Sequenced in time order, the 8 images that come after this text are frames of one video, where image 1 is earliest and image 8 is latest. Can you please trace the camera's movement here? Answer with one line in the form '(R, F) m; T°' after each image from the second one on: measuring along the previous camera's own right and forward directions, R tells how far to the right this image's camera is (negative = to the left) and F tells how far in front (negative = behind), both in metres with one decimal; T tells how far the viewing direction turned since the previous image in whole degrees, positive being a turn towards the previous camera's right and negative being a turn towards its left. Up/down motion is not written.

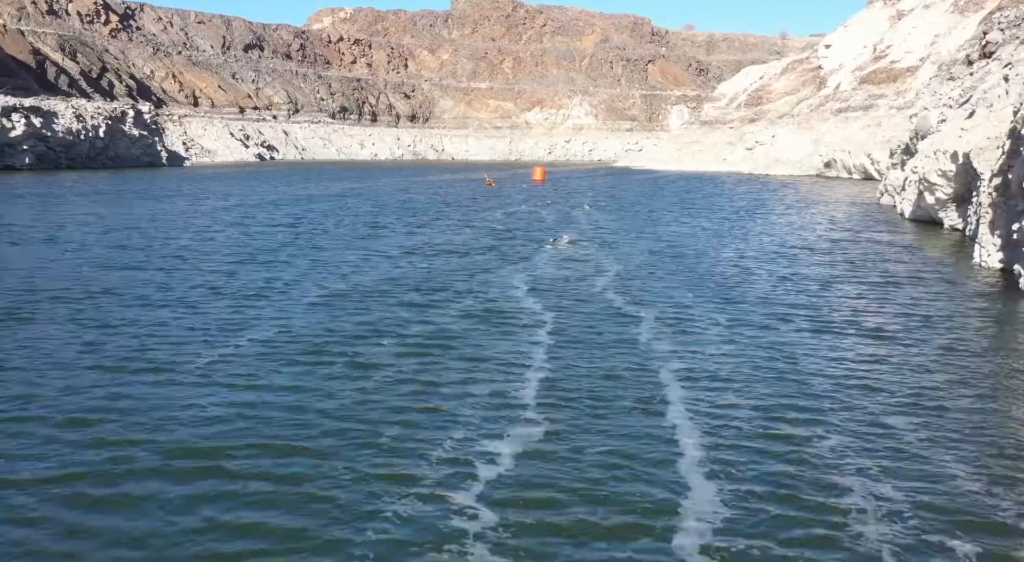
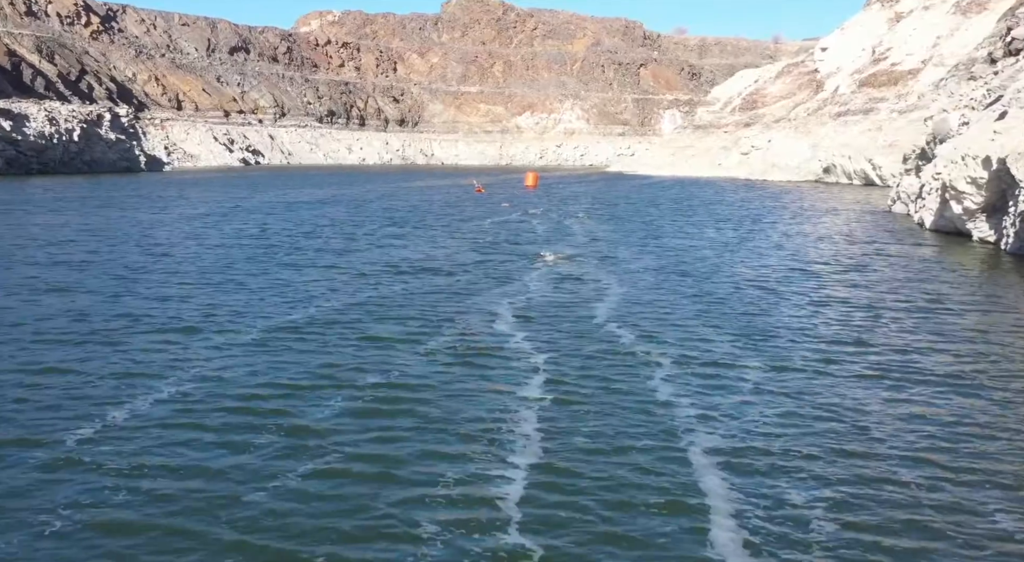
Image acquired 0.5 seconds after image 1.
(+0.1, +4.0) m; 0°
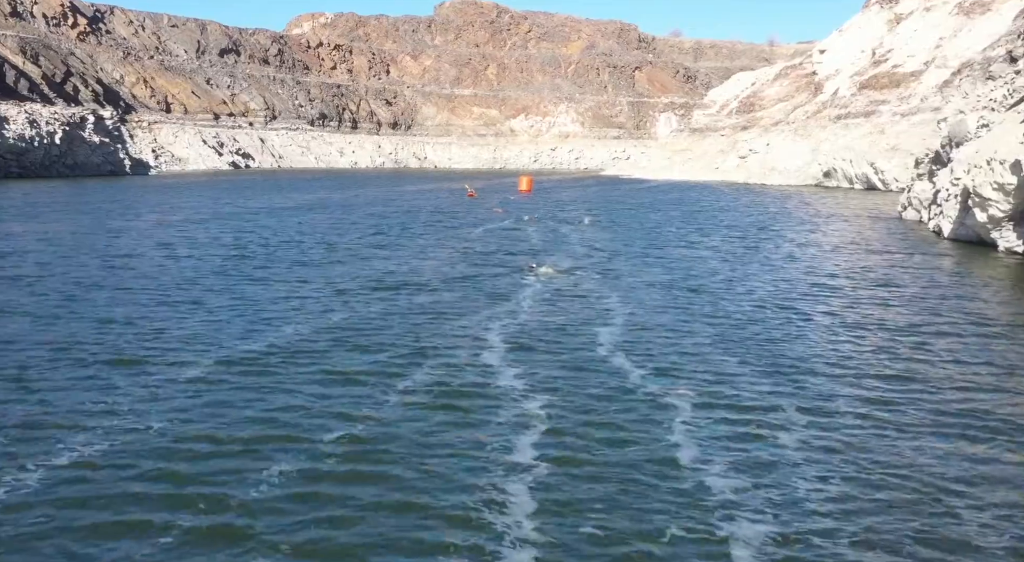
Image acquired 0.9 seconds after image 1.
(+0.1, +2.9) m; 0°
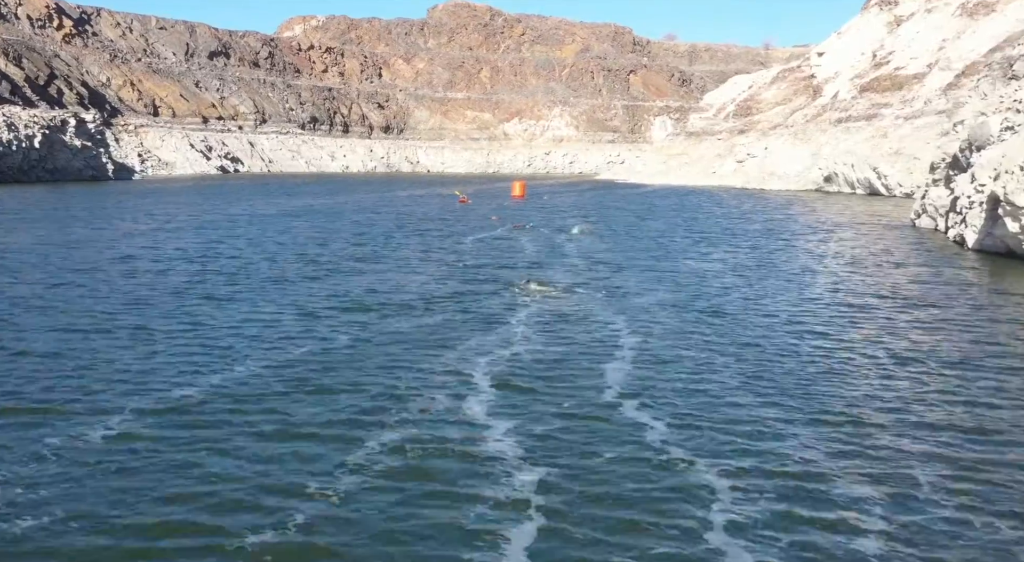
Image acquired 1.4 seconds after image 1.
(0.0, +3.1) m; 0°
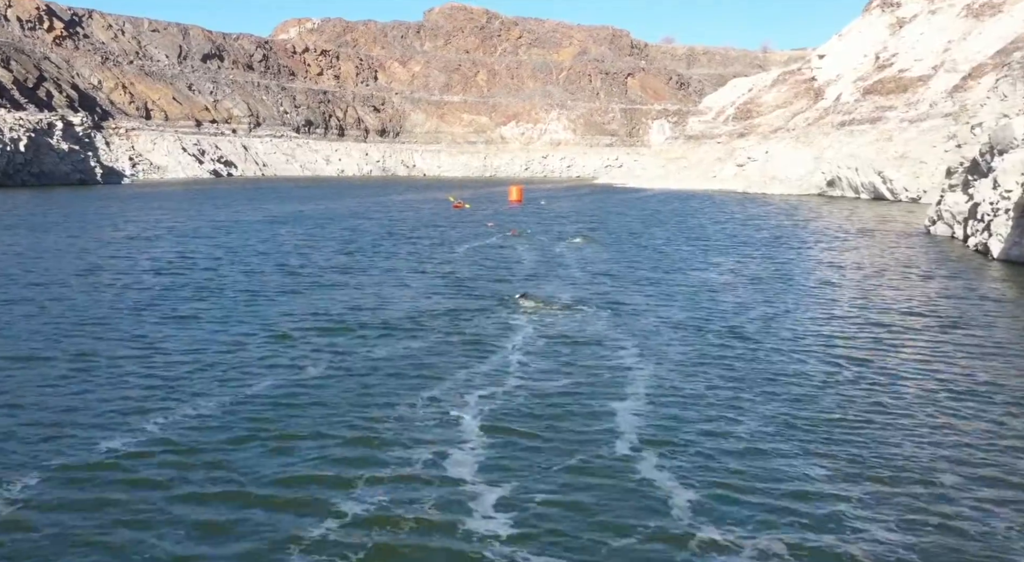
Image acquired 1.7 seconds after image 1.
(0.0, +2.5) m; 0°
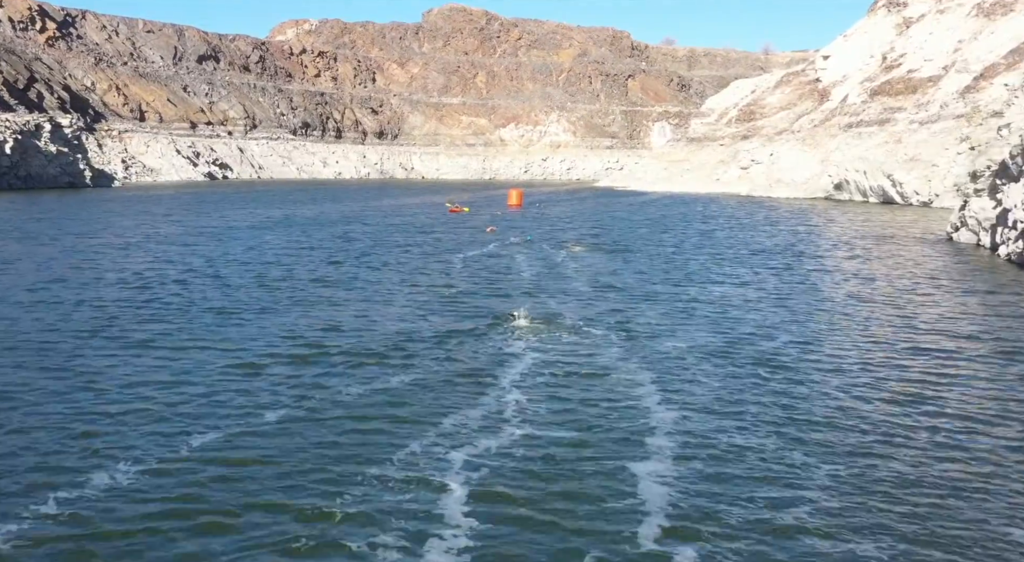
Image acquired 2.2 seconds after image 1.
(0.0, +2.9) m; 0°
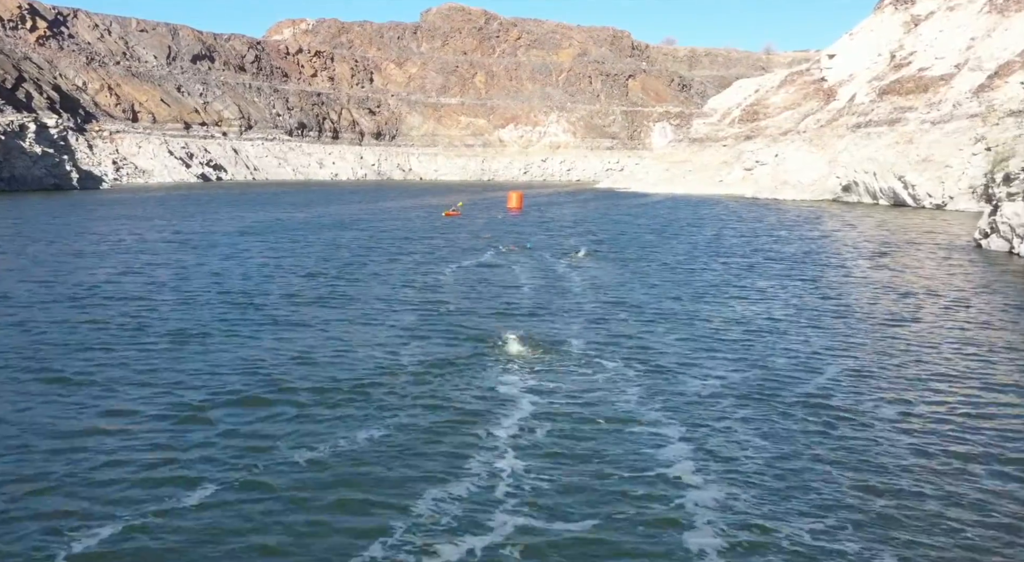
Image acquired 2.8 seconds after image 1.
(0.0, +3.3) m; 0°
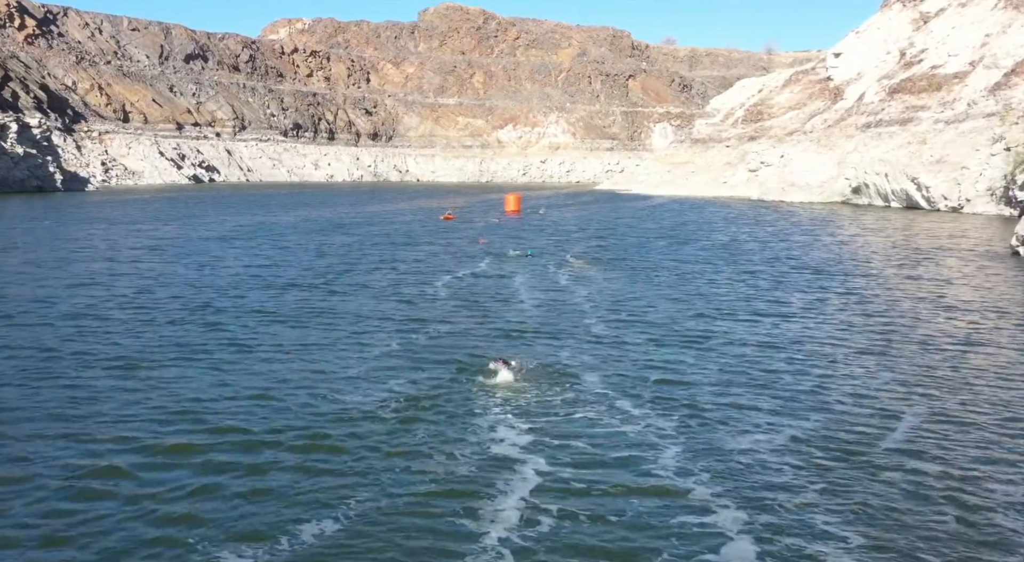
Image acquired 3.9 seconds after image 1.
(0.0, +3.7) m; 0°
